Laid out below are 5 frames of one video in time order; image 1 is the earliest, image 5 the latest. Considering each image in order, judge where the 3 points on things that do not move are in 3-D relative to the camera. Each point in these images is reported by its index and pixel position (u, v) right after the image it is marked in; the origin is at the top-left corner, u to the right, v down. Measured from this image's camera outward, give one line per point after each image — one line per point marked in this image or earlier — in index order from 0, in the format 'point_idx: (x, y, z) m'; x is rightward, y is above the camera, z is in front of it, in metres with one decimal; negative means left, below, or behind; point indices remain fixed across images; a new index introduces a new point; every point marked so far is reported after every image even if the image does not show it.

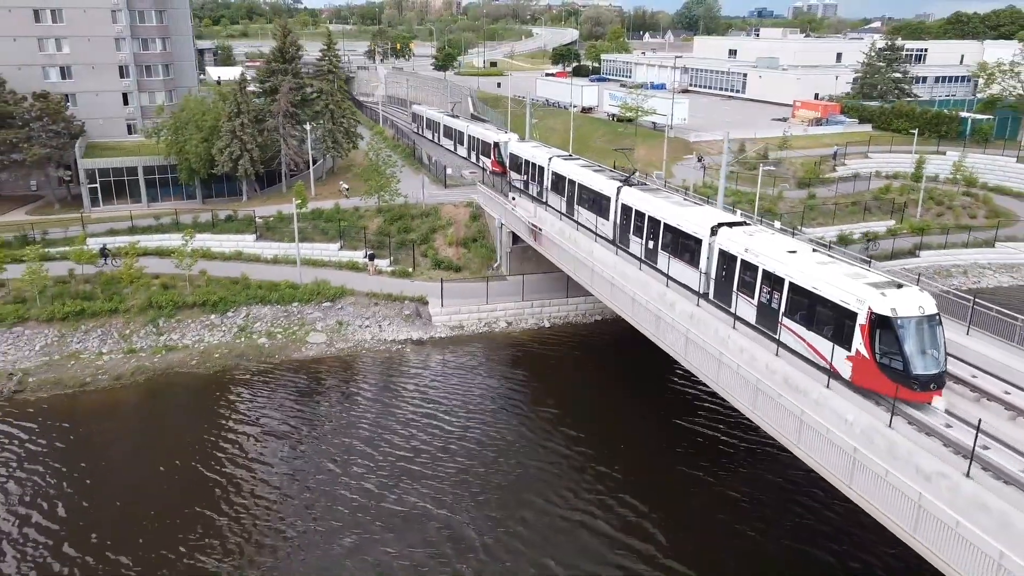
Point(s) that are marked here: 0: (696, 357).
0: (+4.3, -1.6, +19.6) m
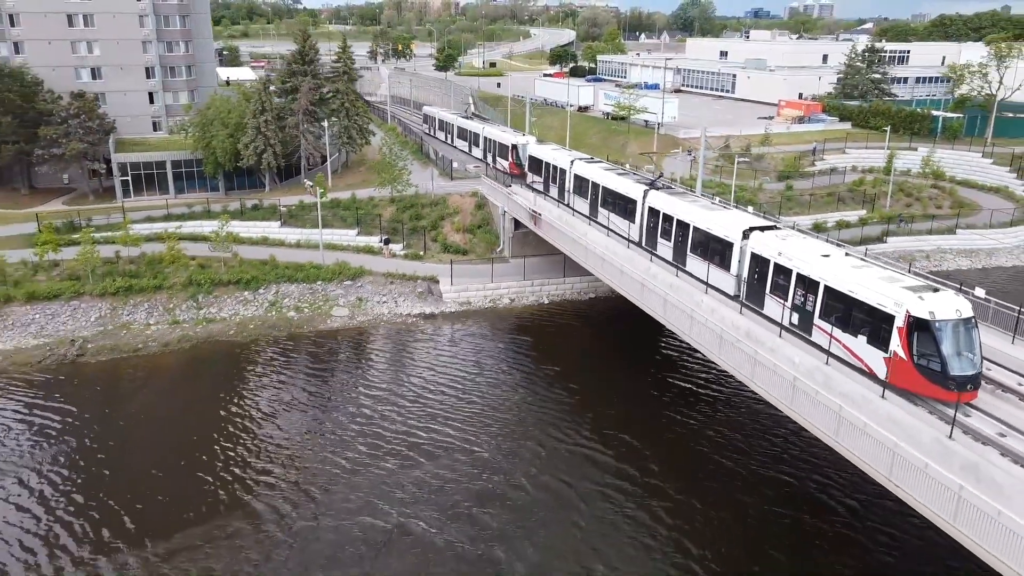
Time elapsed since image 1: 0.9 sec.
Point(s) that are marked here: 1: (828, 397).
0: (+4.4, -0.7, +23.1) m
1: (+6.4, -2.2, +16.7) m
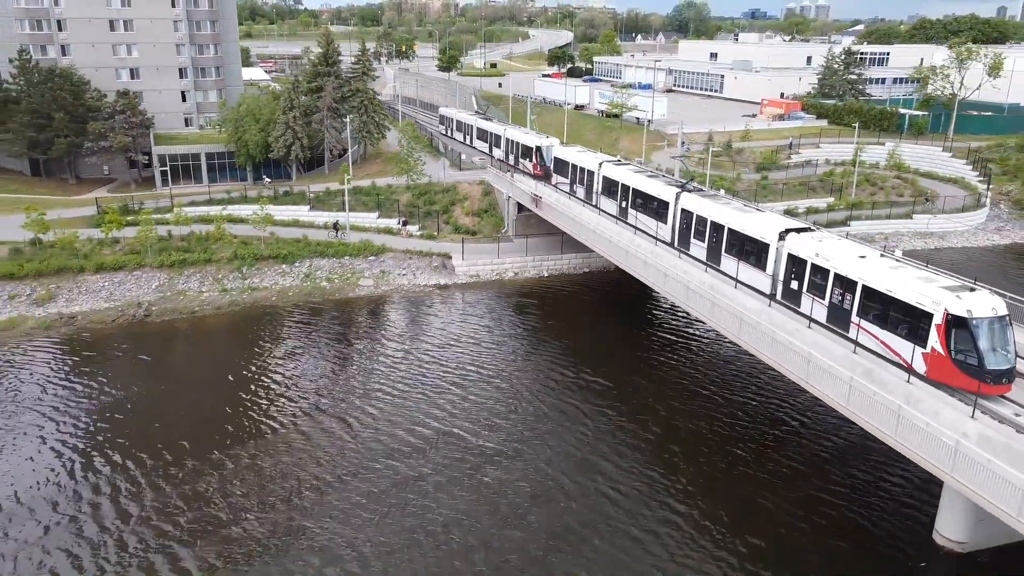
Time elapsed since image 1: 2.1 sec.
0: (+4.6, +0.5, +27.9) m
1: (+6.6, -1.0, +21.5) m
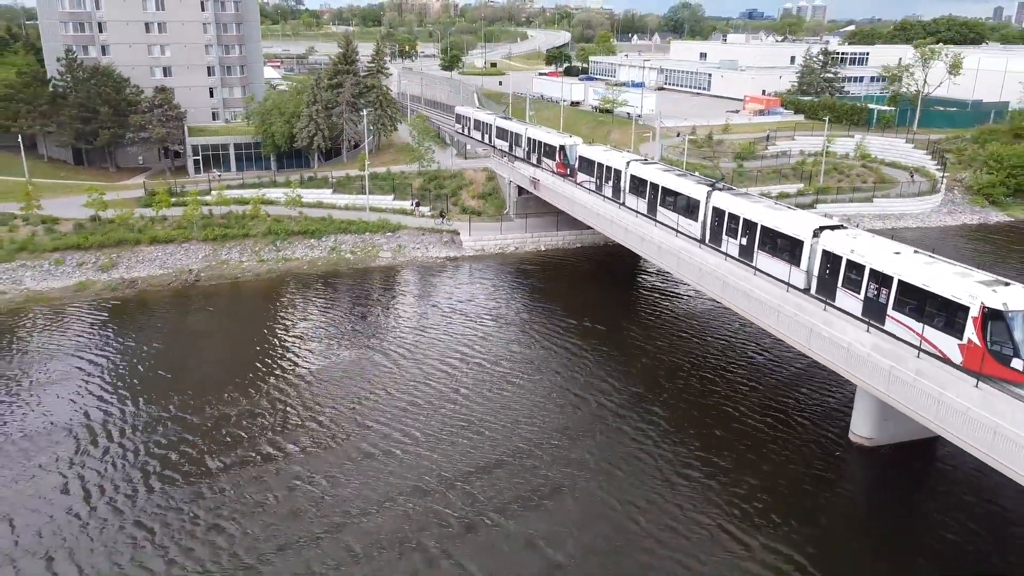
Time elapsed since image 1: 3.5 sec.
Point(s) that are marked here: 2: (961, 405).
0: (+4.7, +1.9, +33.1) m
1: (+6.7, +0.5, +26.7) m
2: (+9.3, -2.4, +17.2) m
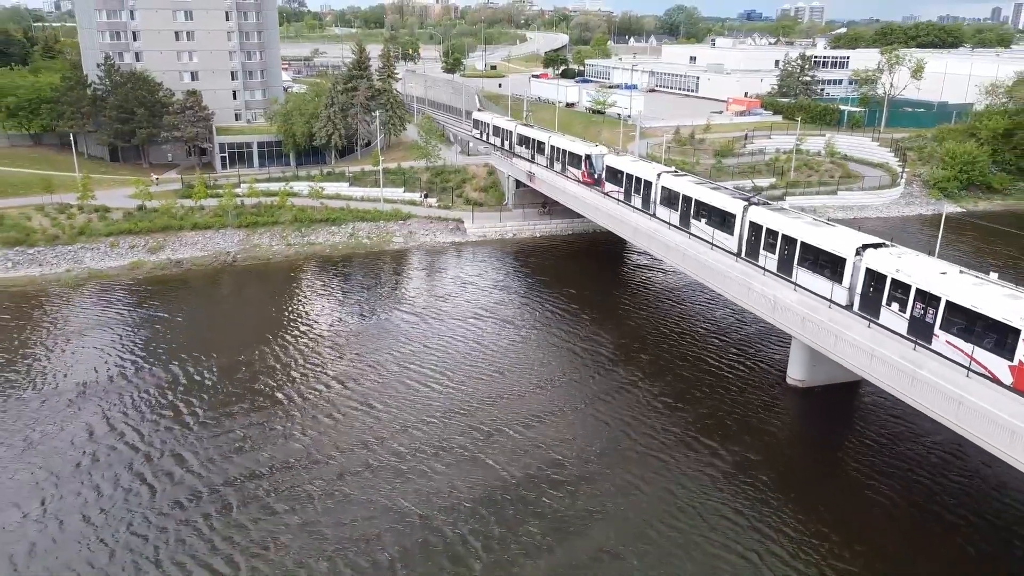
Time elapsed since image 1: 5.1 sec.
0: (+4.6, +3.0, +38.5) m
1: (+6.6, +1.6, +32.1) m
2: (+9.3, -1.3, +22.6) m
